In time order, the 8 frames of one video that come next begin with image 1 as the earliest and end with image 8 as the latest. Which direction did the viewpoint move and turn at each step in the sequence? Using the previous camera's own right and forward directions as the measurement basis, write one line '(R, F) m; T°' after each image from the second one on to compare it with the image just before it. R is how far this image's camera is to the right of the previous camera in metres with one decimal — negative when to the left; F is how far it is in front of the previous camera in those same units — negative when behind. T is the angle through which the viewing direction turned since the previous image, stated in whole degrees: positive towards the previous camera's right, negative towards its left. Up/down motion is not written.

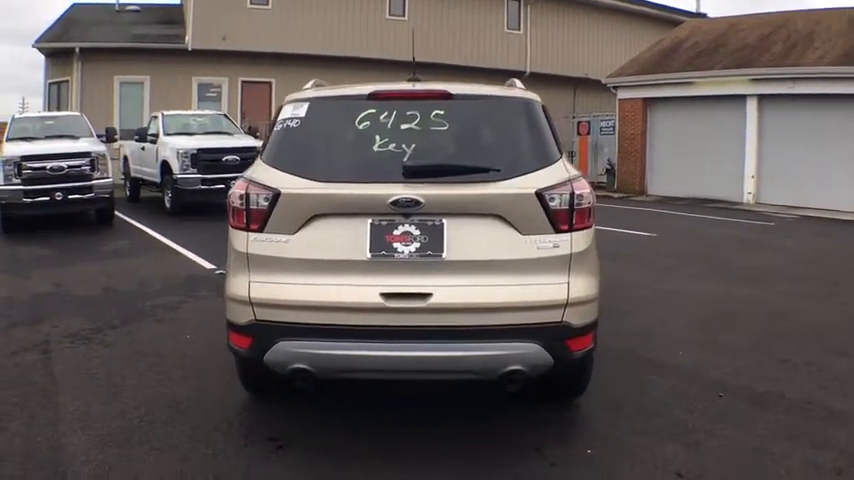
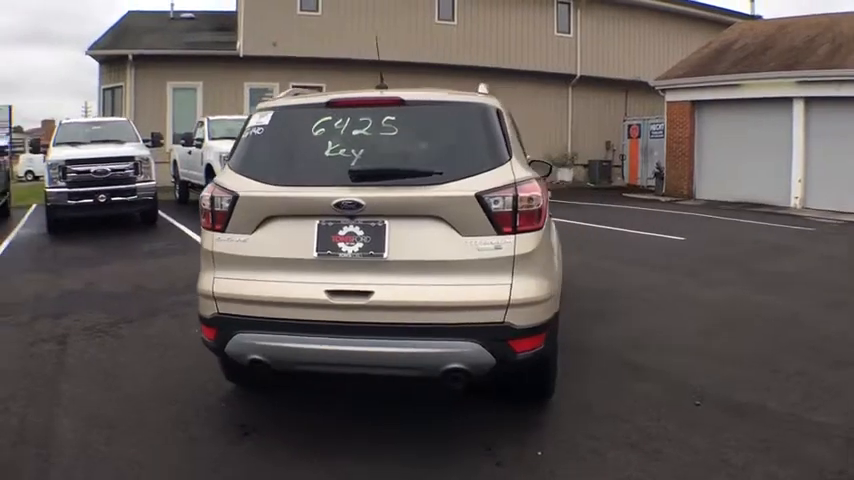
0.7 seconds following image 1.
(+0.5, -0.1) m; -4°
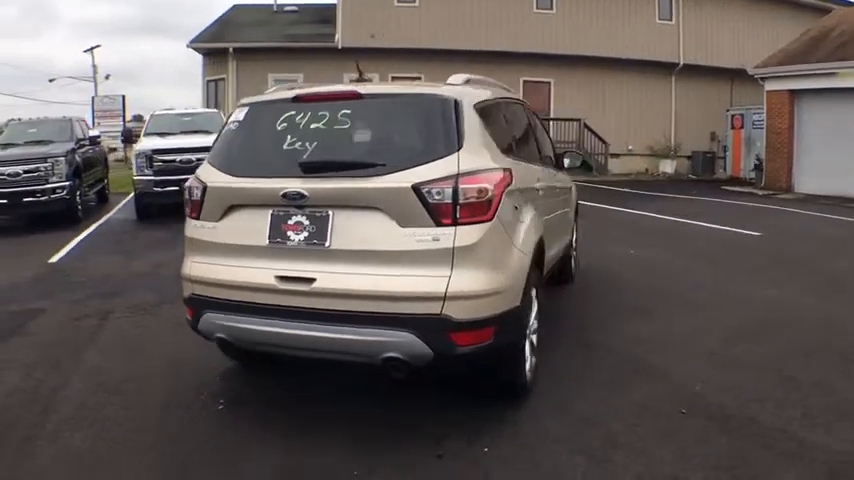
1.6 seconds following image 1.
(+0.7, -0.1) m; -7°
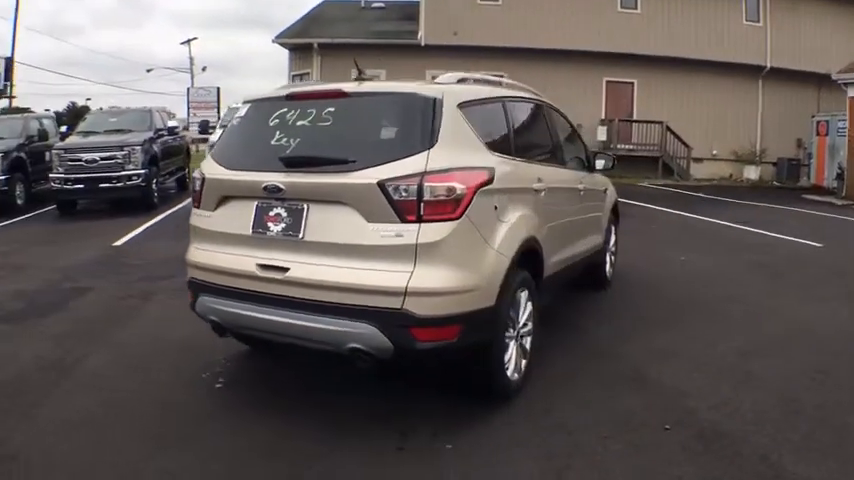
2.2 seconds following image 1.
(+0.5, -0.1) m; -6°
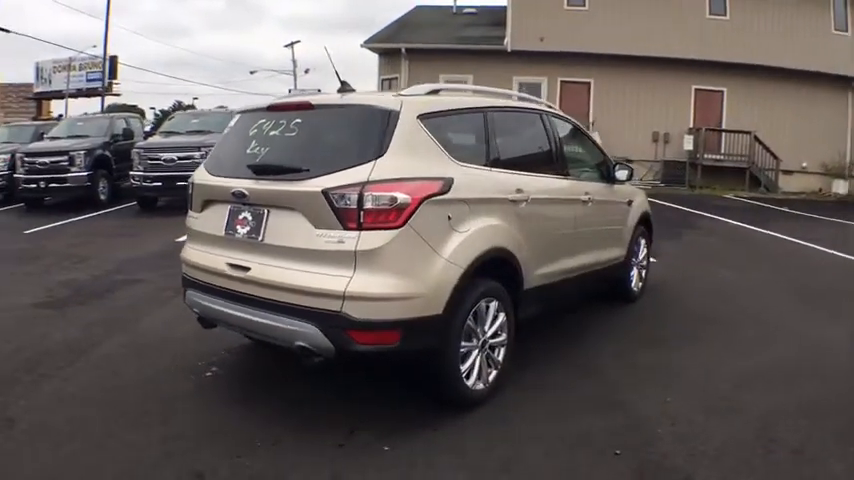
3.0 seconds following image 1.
(+0.7, -0.1) m; -7°
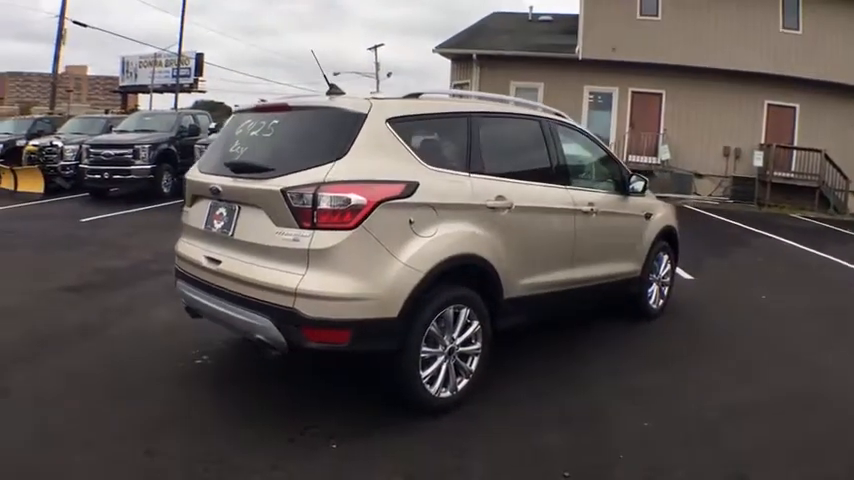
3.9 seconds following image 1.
(+0.6, 0.0) m; -5°
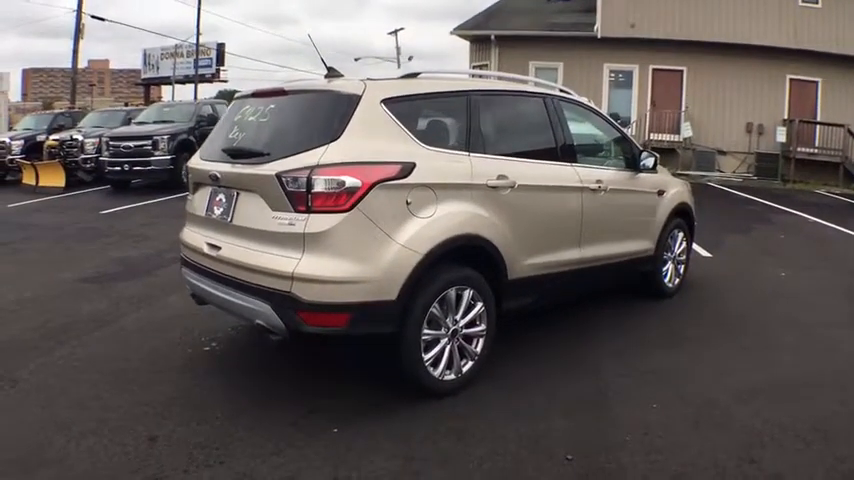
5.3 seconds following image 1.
(+0.1, 0.0) m; -2°
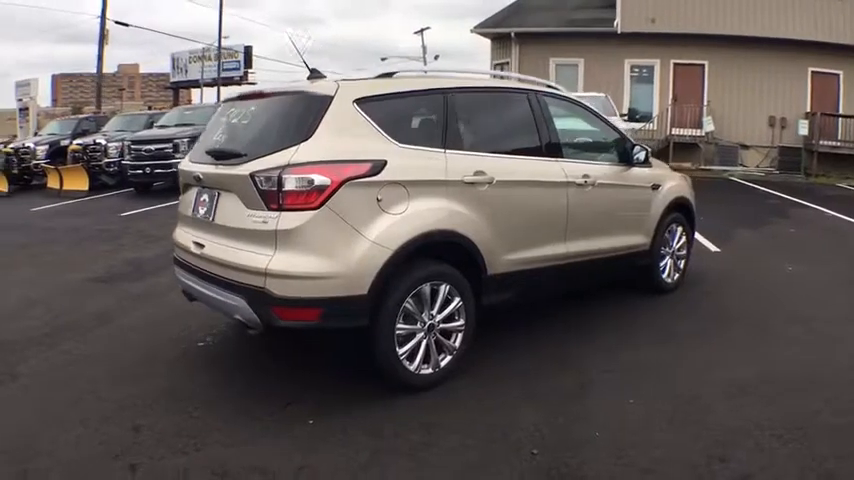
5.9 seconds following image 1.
(+0.3, -0.1) m; -2°
